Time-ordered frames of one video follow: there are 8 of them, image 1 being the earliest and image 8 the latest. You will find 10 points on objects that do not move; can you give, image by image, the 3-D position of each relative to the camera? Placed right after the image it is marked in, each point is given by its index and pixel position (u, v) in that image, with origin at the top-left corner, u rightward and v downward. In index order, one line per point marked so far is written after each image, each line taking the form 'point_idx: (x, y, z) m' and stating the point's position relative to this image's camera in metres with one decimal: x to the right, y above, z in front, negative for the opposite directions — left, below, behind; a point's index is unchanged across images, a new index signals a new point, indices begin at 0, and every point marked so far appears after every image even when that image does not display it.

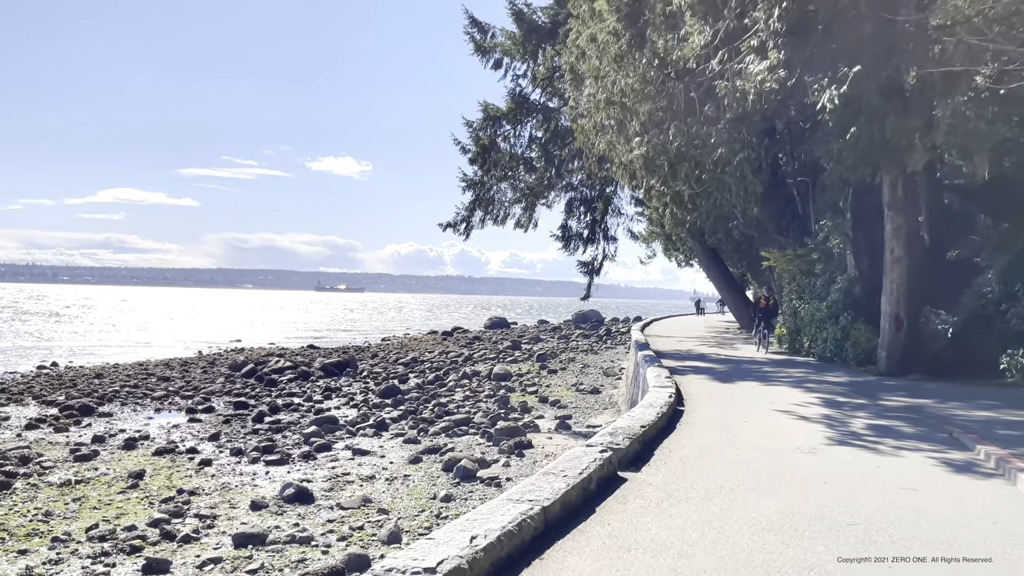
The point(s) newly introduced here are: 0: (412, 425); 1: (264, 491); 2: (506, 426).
0: (-1.8, -2.4, +14.4) m
1: (-3.0, -2.4, +9.6) m
2: (-0.1, -2.2, +13.0) m
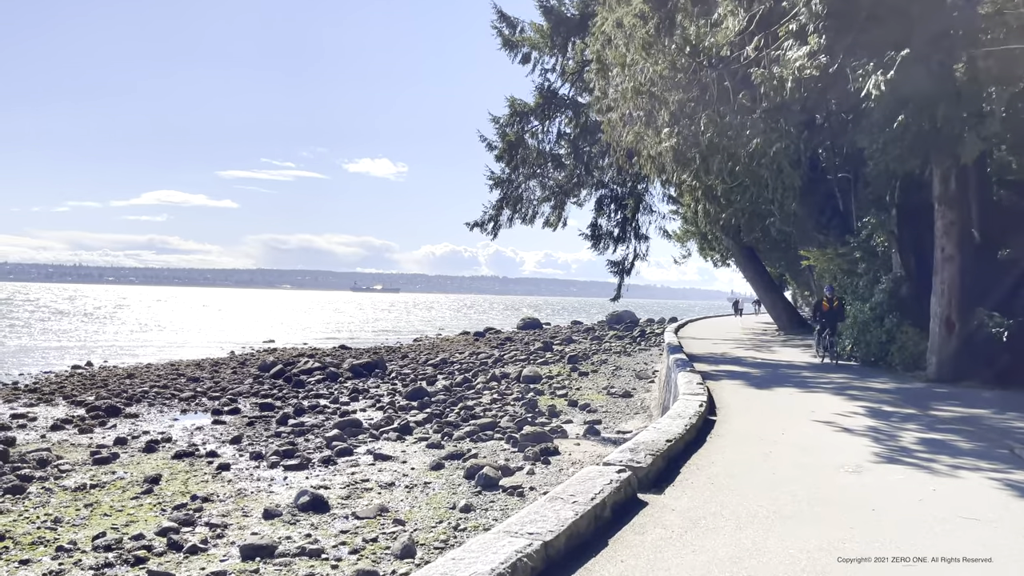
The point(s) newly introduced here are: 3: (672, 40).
0: (-1.3, -2.5, +14.0) m
1: (-2.7, -2.4, +9.3) m
2: (+0.3, -2.2, +12.6) m
3: (+3.5, +5.6, +17.9) m
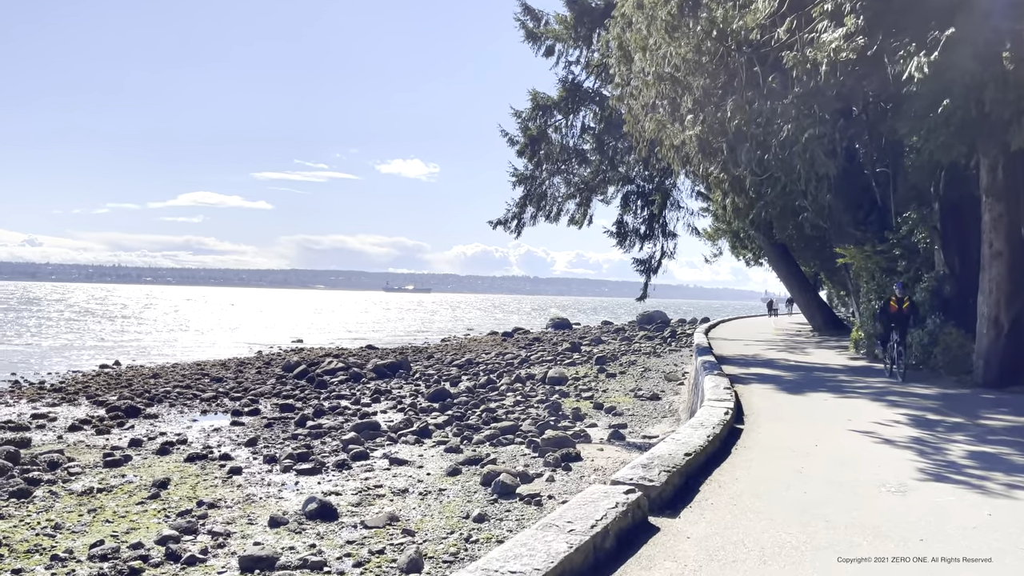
0: (-0.9, -2.4, +13.6) m
1: (-2.5, -2.4, +9.0) m
2: (+0.6, -2.2, +12.1) m
3: (+4.0, +5.6, +17.3) m
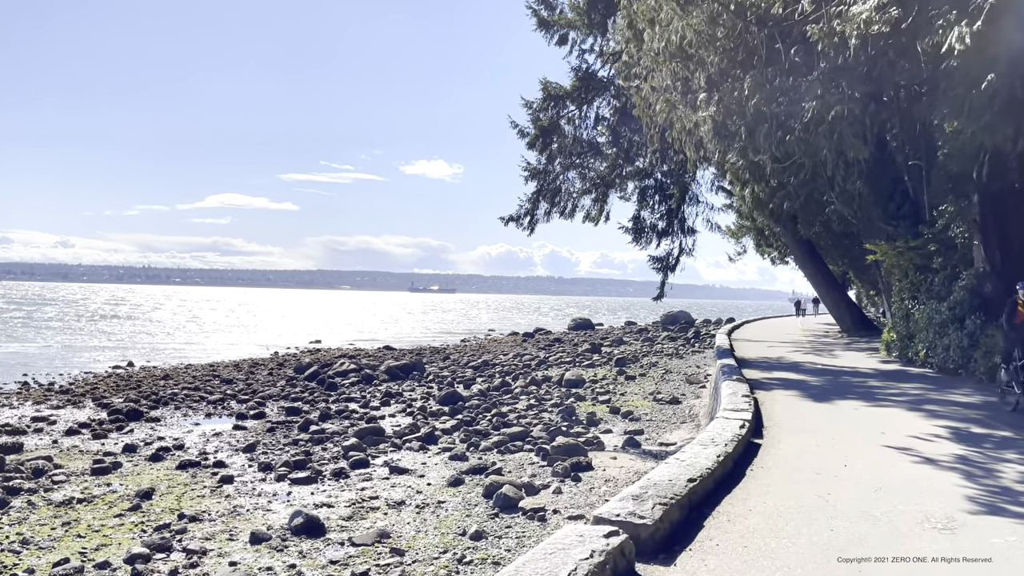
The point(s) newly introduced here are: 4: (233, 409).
0: (-0.8, -2.4, +13.0) m
1: (-2.5, -2.4, +8.4) m
2: (+0.8, -2.2, +11.5) m
3: (+4.3, +5.7, +16.5) m
4: (-6.0, -2.6, +17.3) m
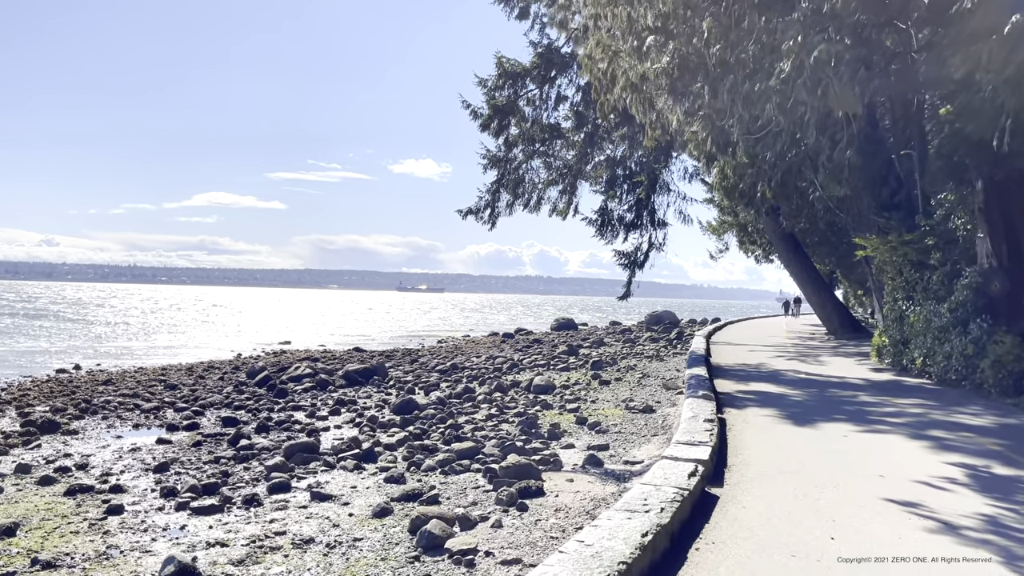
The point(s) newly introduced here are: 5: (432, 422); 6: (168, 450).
0: (-1.5, -2.4, +11.6) m
1: (-3.2, -2.4, +7.0) m
2: (0.0, -2.2, +10.1) m
3: (+3.5, +5.7, +15.2) m
4: (-6.8, -2.6, +15.8) m
5: (-1.4, -2.4, +14.5) m
6: (-5.4, -2.5, +12.6) m
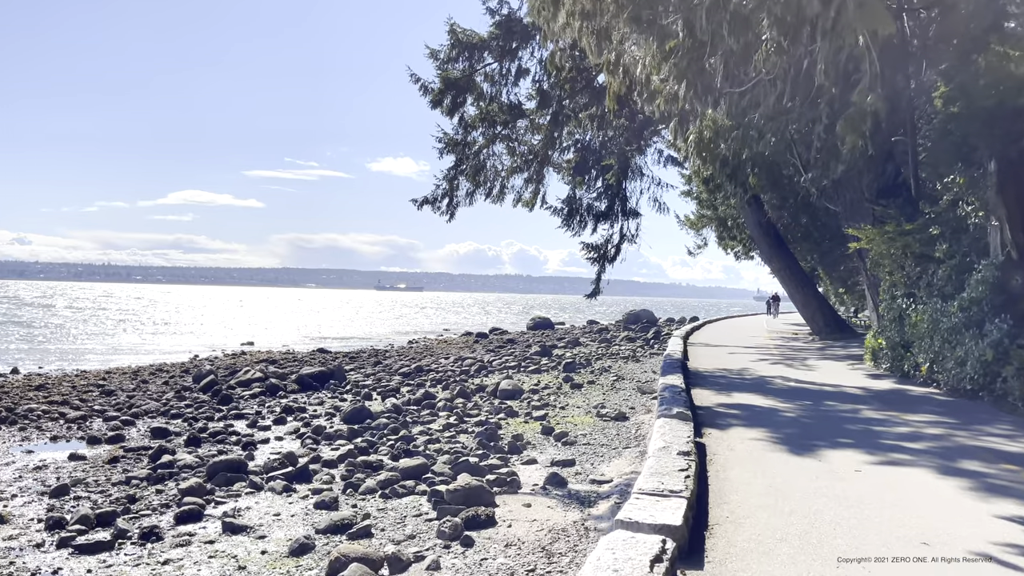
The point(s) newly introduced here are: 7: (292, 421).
0: (-2.1, -2.4, +10.2) m
1: (-3.6, -2.3, +5.6) m
2: (-0.5, -2.1, +8.7) m
3: (+2.8, +5.7, +13.9) m
4: (-7.5, -2.5, +14.3) m
5: (-2.1, -2.4, +13.1) m
6: (-6.0, -2.5, +11.1) m
7: (-4.1, -2.5, +15.0) m
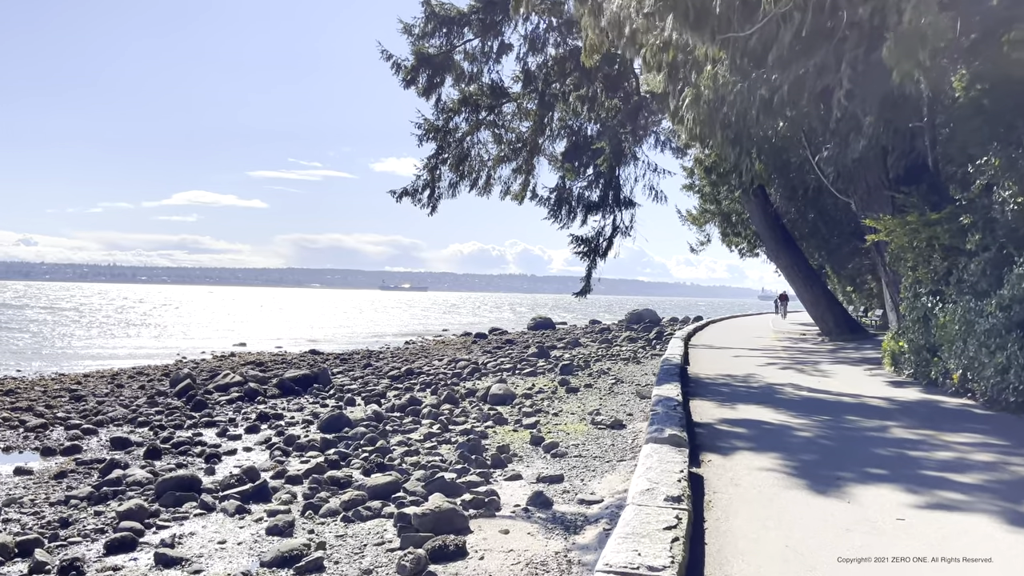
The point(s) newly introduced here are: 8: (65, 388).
0: (-2.3, -2.3, +9.2) m
1: (-3.9, -2.3, +4.6) m
2: (-0.7, -2.1, +7.7) m
3: (+2.6, +5.8, +12.9) m
4: (-7.7, -2.5, +13.3) m
5: (-2.3, -2.3, +12.1) m
6: (-6.2, -2.5, +10.2) m
7: (-4.3, -2.4, +14.0) m
8: (-10.8, -2.4, +19.6) m
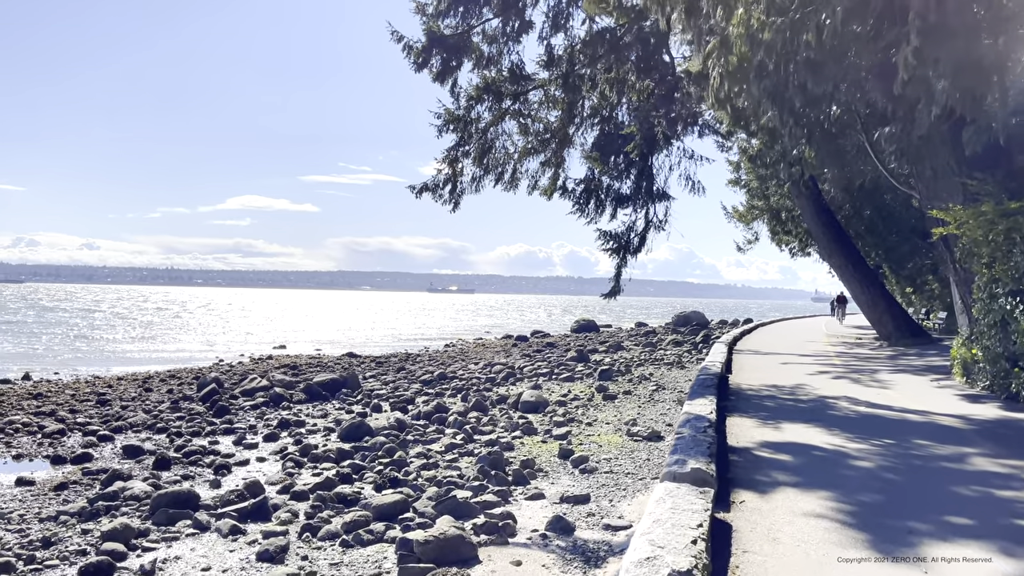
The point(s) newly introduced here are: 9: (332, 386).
0: (-2.1, -2.4, +8.5) m
1: (-3.9, -2.3, +4.0) m
2: (-0.6, -2.1, +6.9) m
3: (+3.0, +5.8, +11.9) m
4: (-7.2, -2.5, +12.9) m
5: (-1.9, -2.4, +11.4) m
6: (-5.9, -2.5, +9.7) m
7: (-3.8, -2.5, +13.4) m
8: (-10.0, -2.5, +19.3) m
9: (-4.2, -2.3, +18.9) m
